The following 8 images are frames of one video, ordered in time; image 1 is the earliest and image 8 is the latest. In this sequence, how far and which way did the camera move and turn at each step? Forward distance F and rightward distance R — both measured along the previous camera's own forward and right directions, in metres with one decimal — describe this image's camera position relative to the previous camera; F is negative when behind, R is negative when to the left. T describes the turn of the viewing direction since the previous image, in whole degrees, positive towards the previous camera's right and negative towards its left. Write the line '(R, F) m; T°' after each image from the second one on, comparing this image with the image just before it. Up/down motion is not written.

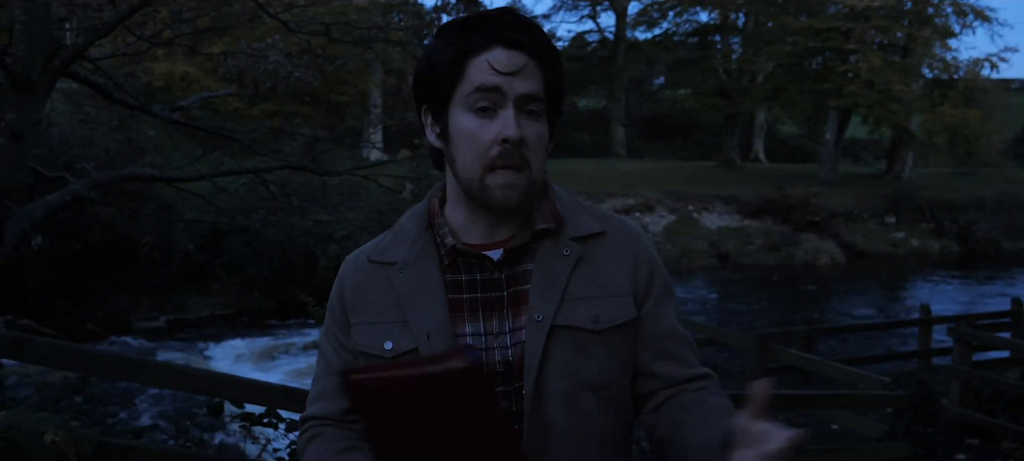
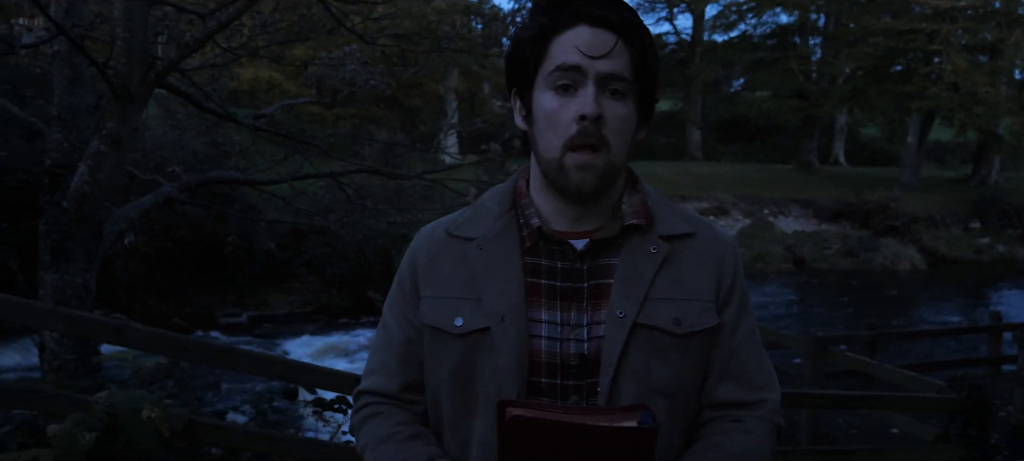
(+0.1, -0.3) m; -5°
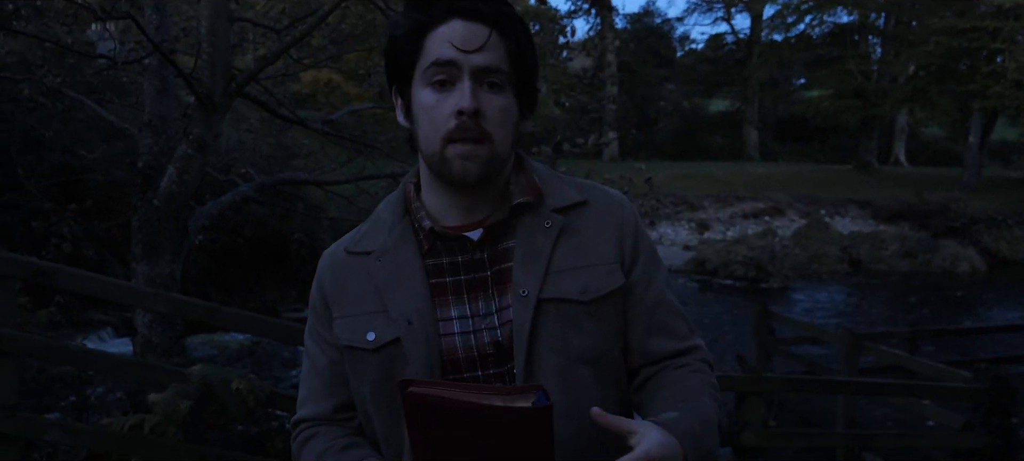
(+0.1, -0.4) m; -3°
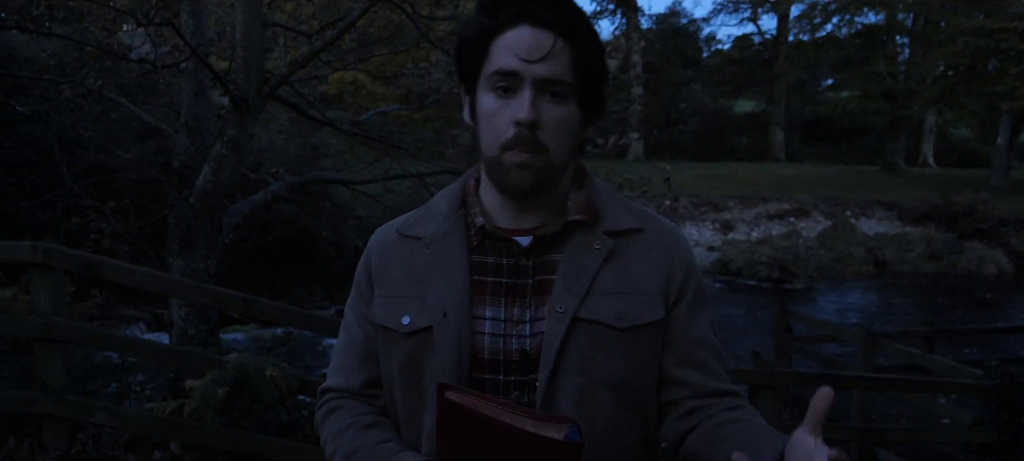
(0.0, -0.2) m; -2°
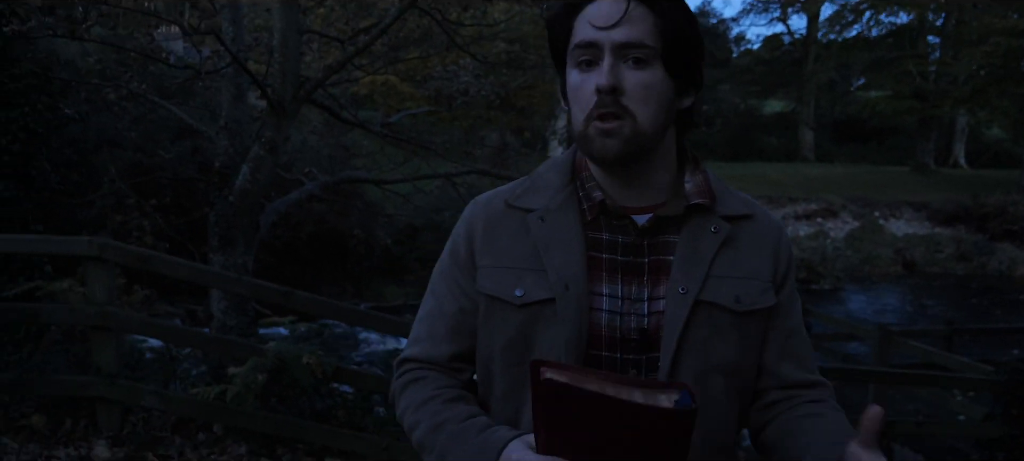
(0.0, -0.3) m; -2°
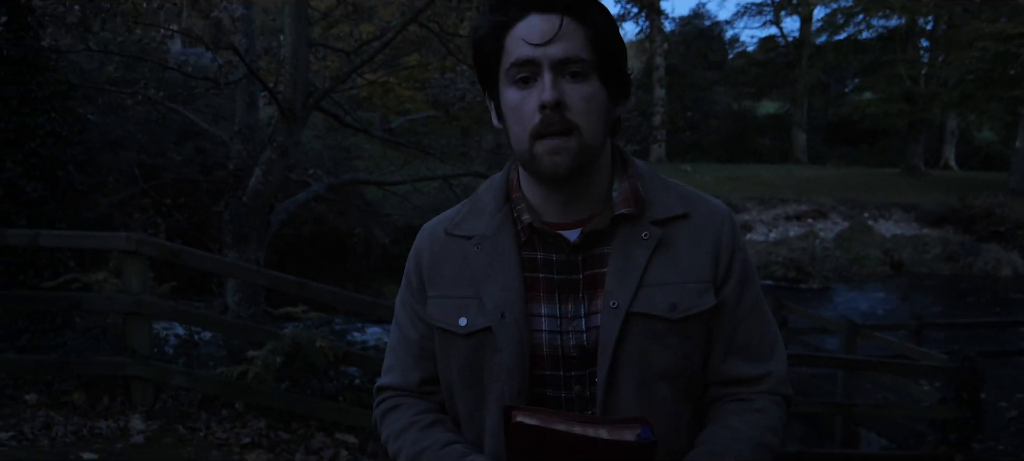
(0.0, -0.5) m; 0°
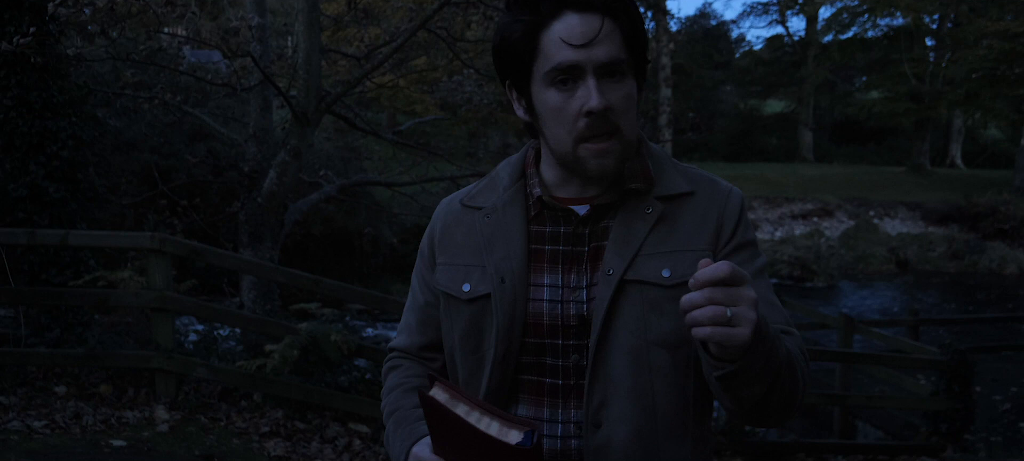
(0.0, -0.2) m; 0°
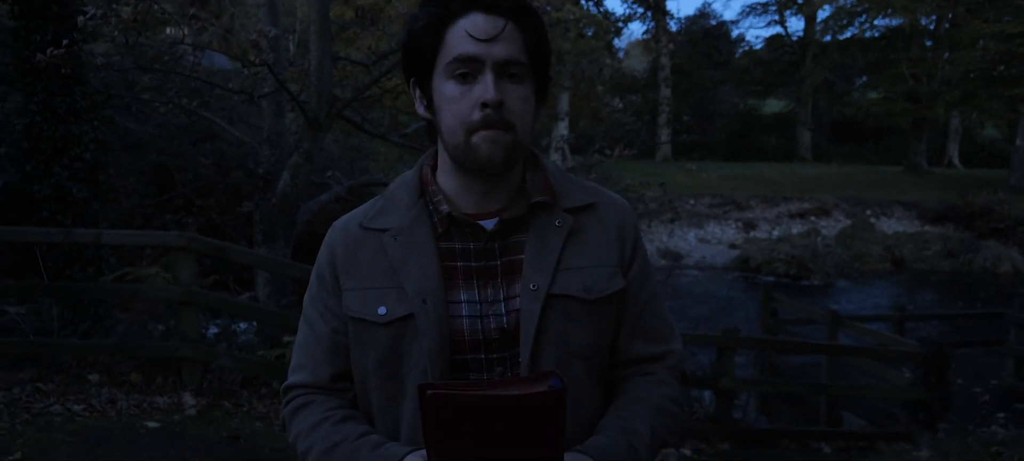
(0.0, -0.4) m; 0°
